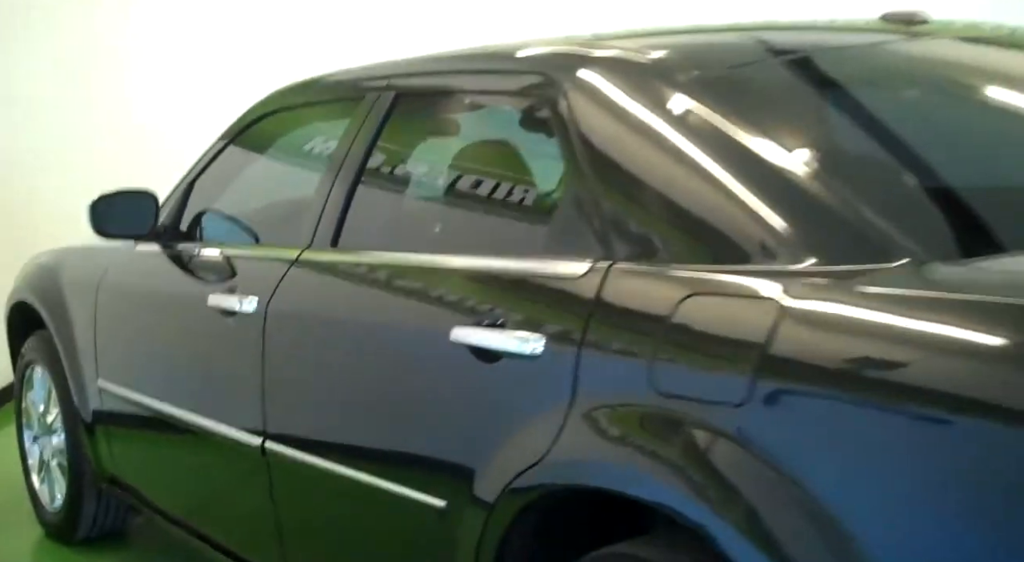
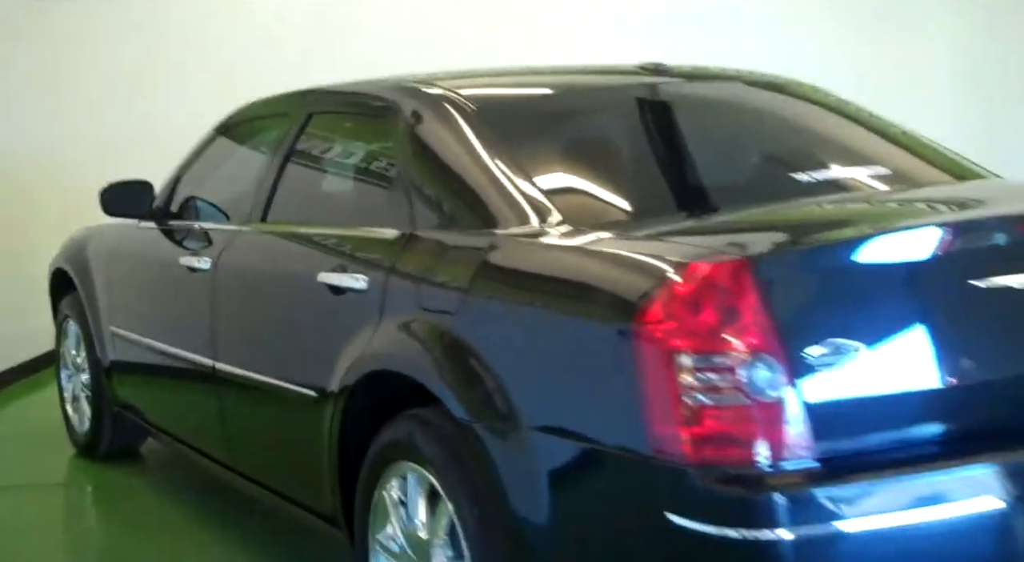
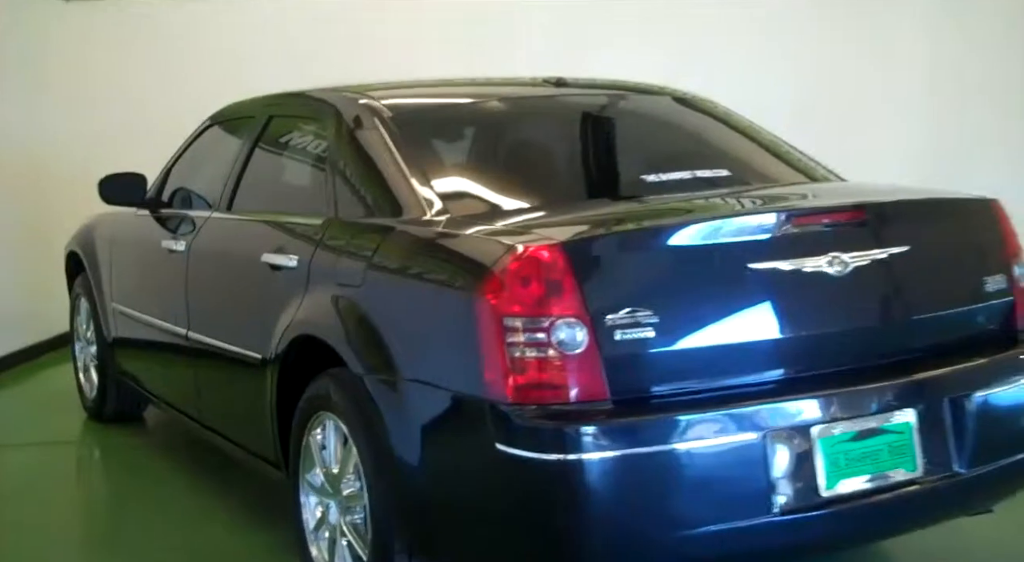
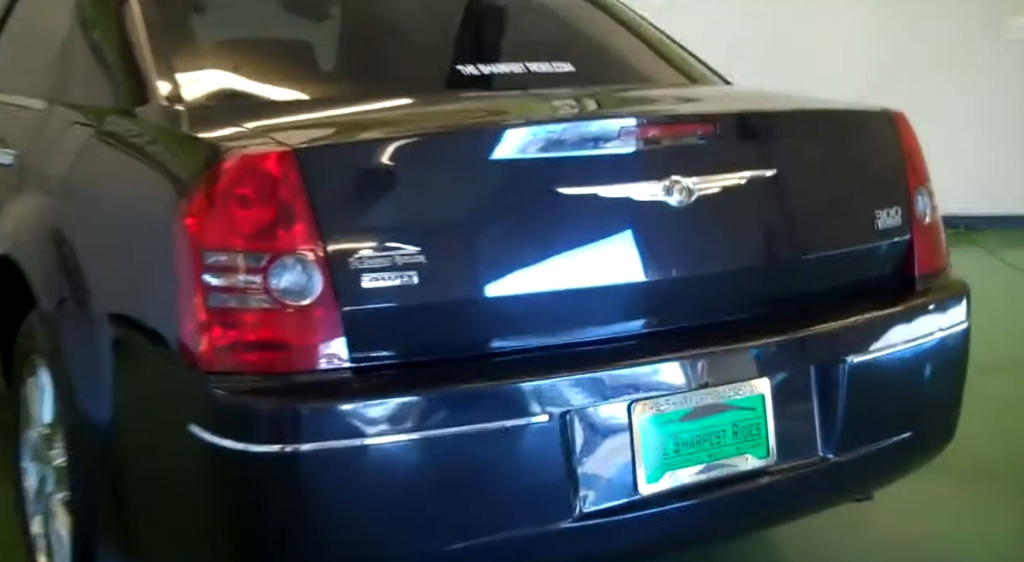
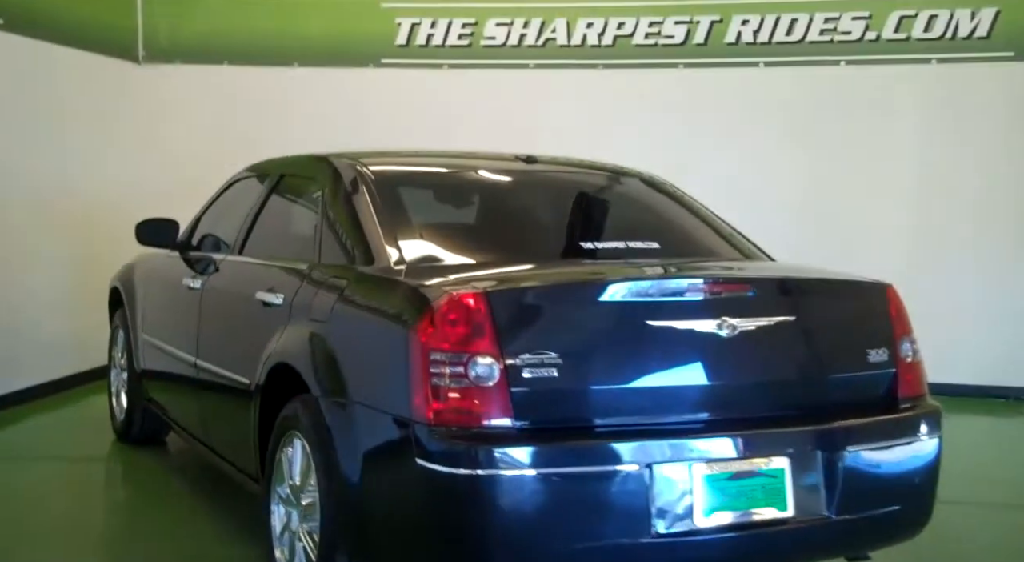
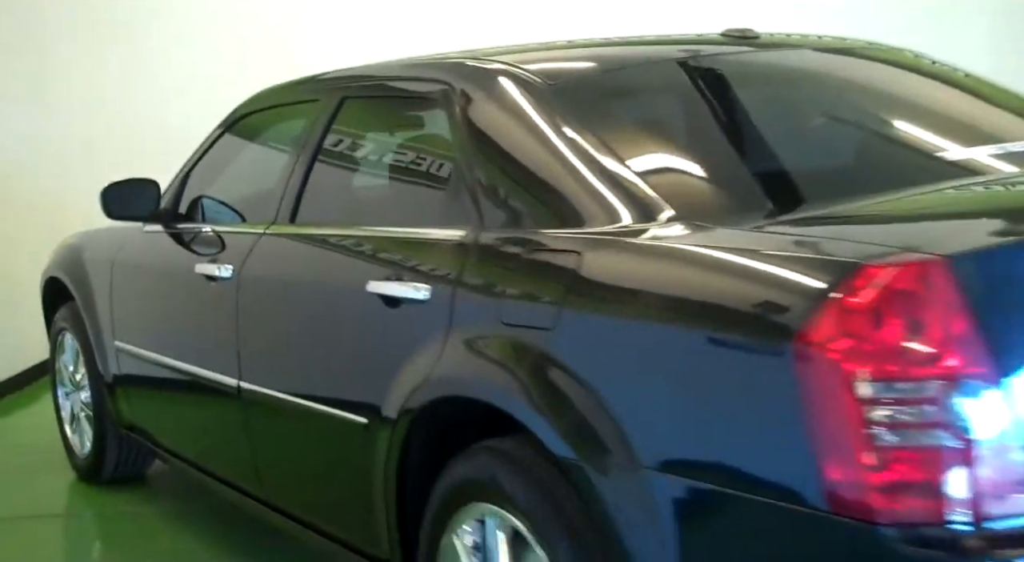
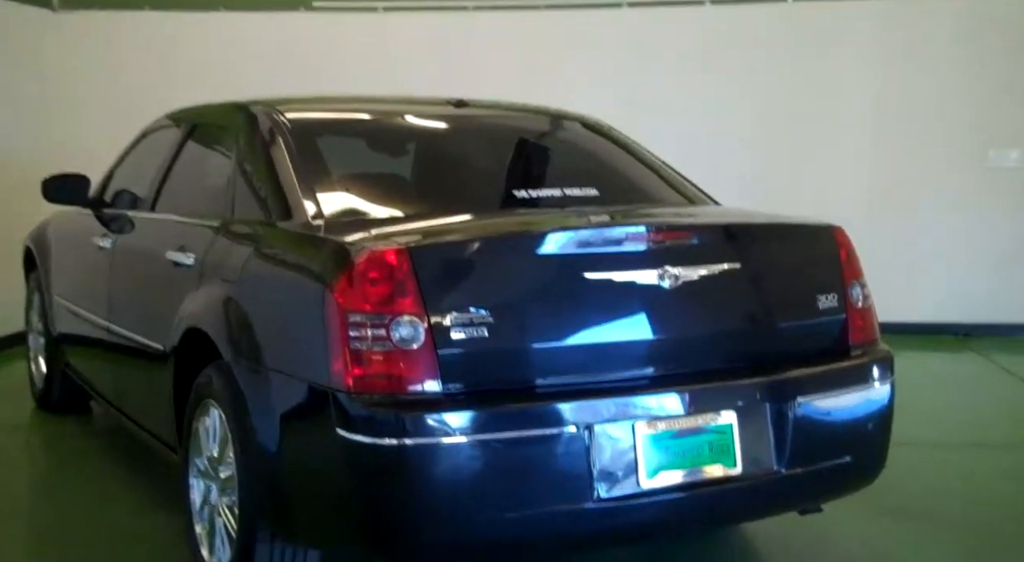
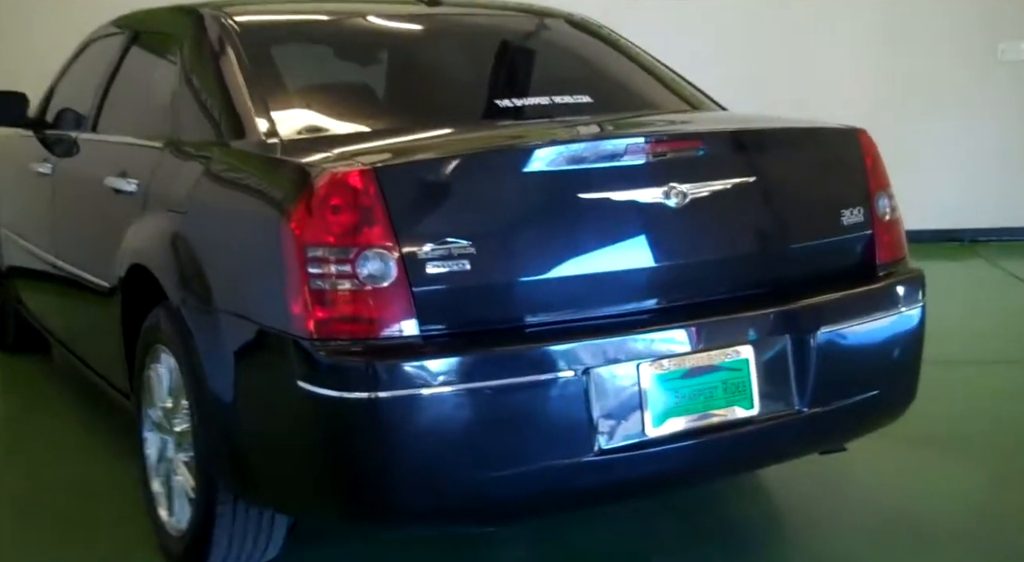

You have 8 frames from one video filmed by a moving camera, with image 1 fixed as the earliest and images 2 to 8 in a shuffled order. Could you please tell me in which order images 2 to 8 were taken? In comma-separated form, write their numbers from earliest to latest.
6, 2, 3, 5, 7, 8, 4
